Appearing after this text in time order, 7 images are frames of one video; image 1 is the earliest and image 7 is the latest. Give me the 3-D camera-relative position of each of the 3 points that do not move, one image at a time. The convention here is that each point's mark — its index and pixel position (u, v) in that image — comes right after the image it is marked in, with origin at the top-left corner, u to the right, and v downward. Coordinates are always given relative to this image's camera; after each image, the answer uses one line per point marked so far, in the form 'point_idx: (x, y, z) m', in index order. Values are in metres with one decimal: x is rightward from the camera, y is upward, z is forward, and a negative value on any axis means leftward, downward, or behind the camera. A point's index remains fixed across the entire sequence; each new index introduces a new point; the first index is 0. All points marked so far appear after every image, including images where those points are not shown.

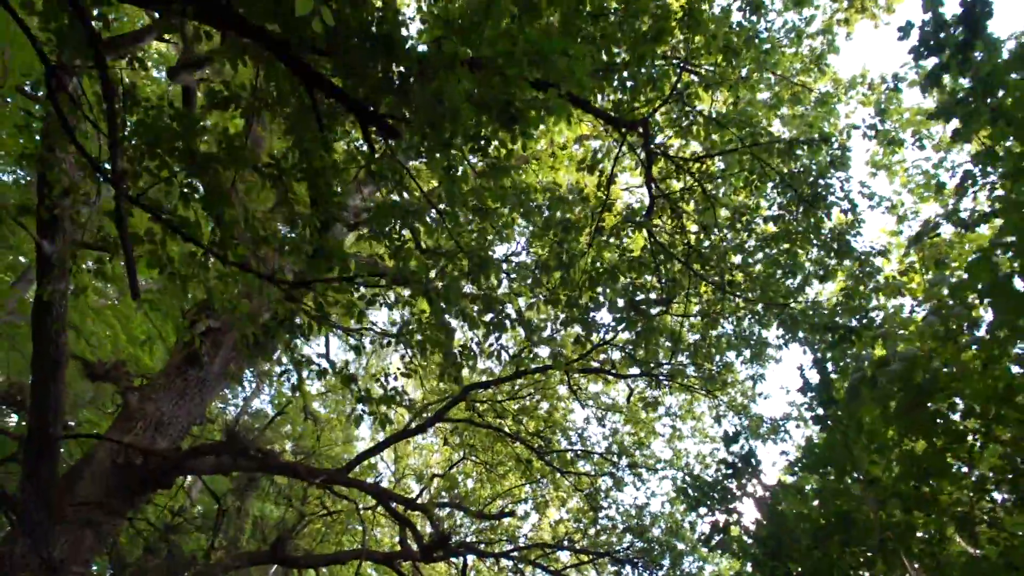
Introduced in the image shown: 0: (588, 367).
0: (+0.8, -0.8, +8.0) m
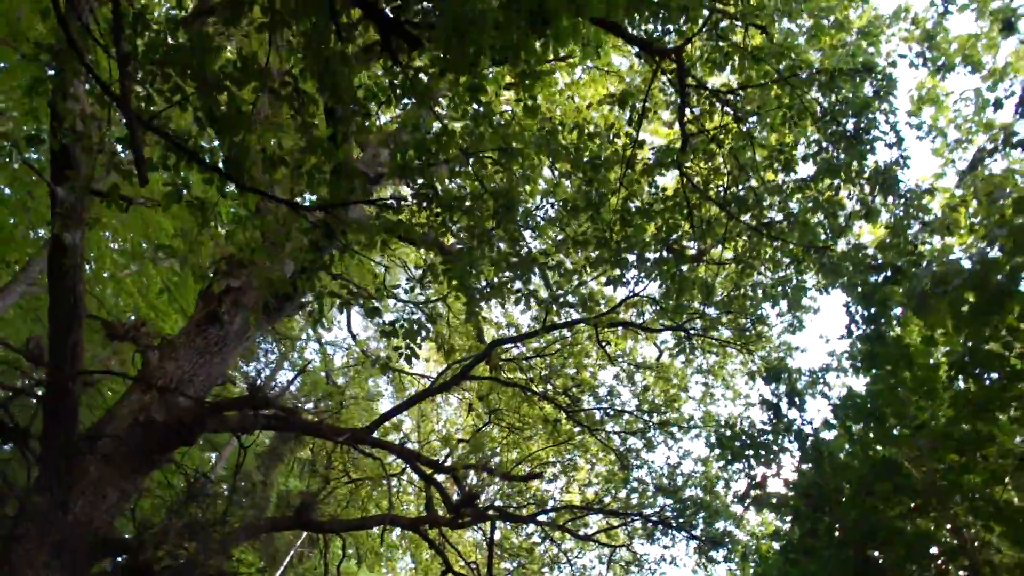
0: (+1.1, -0.3, +7.8) m
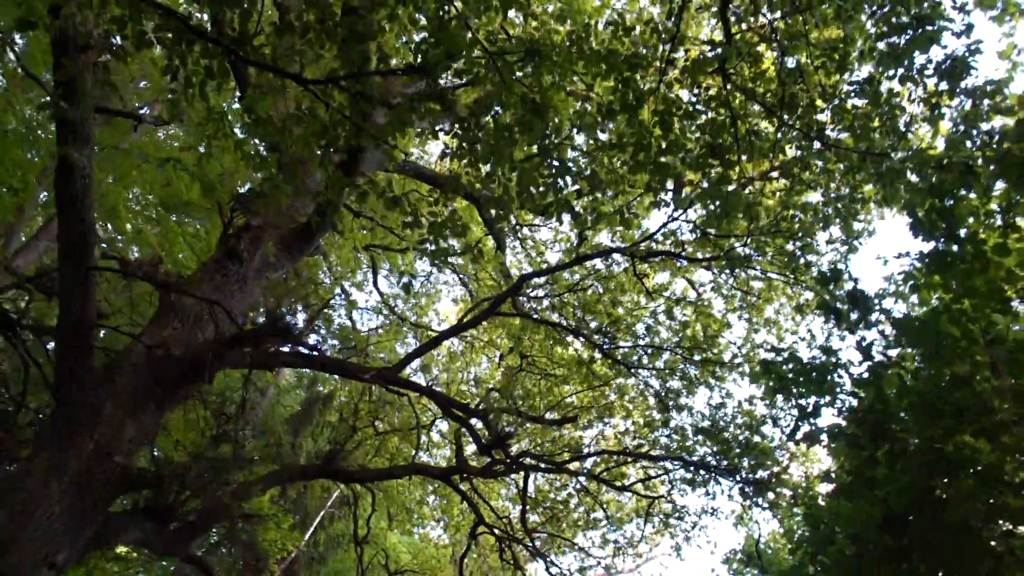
0: (+1.3, +0.3, +7.3) m
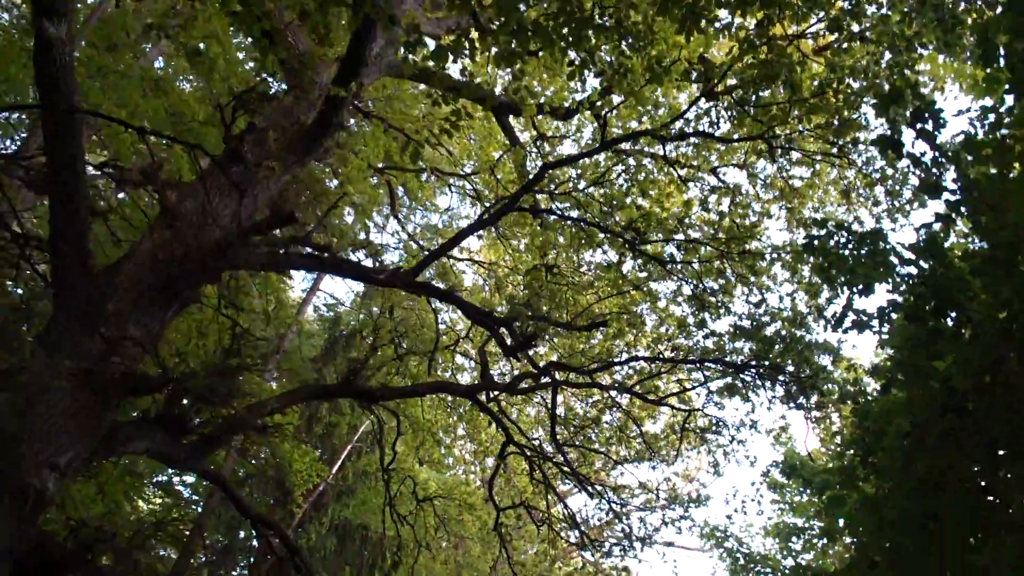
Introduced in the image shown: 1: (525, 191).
0: (+1.5, +1.3, +6.8) m
1: (+0.1, +0.8, +6.8) m
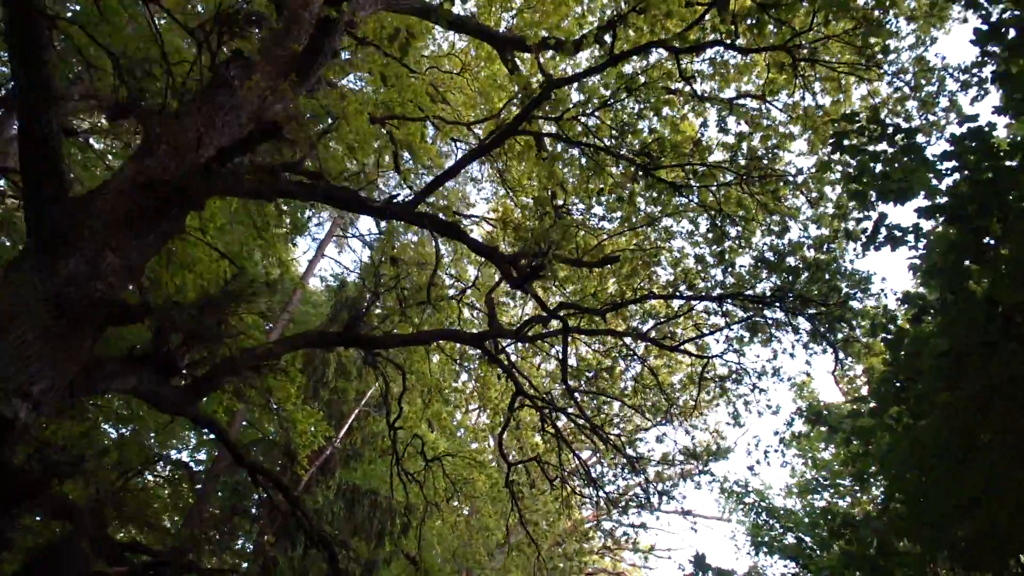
0: (+1.5, +1.9, +6.3) m
1: (+0.1, +1.4, +6.3) m
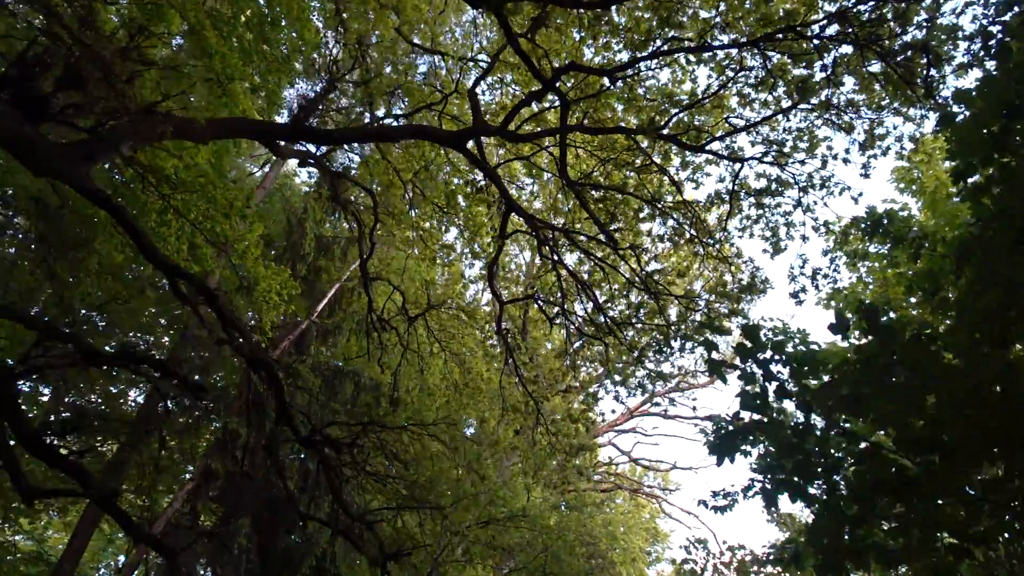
0: (+1.4, +3.7, +4.6) m
1: (0.0, +3.2, +4.7) m
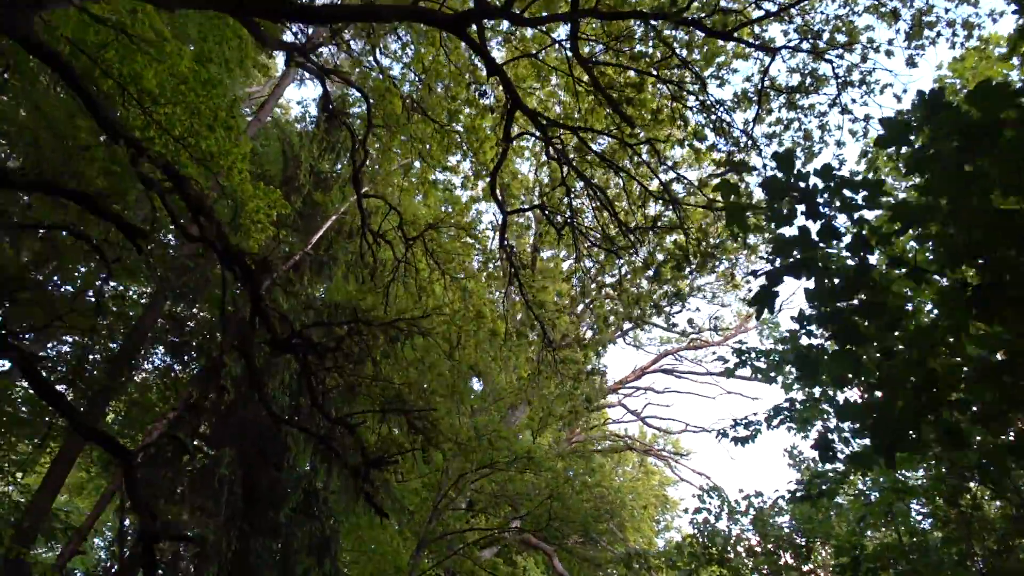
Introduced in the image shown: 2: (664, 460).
0: (+1.4, +4.5, +3.9) m
1: (0.0, +3.9, +4.0) m
2: (+3.7, -4.2, +19.3) m
